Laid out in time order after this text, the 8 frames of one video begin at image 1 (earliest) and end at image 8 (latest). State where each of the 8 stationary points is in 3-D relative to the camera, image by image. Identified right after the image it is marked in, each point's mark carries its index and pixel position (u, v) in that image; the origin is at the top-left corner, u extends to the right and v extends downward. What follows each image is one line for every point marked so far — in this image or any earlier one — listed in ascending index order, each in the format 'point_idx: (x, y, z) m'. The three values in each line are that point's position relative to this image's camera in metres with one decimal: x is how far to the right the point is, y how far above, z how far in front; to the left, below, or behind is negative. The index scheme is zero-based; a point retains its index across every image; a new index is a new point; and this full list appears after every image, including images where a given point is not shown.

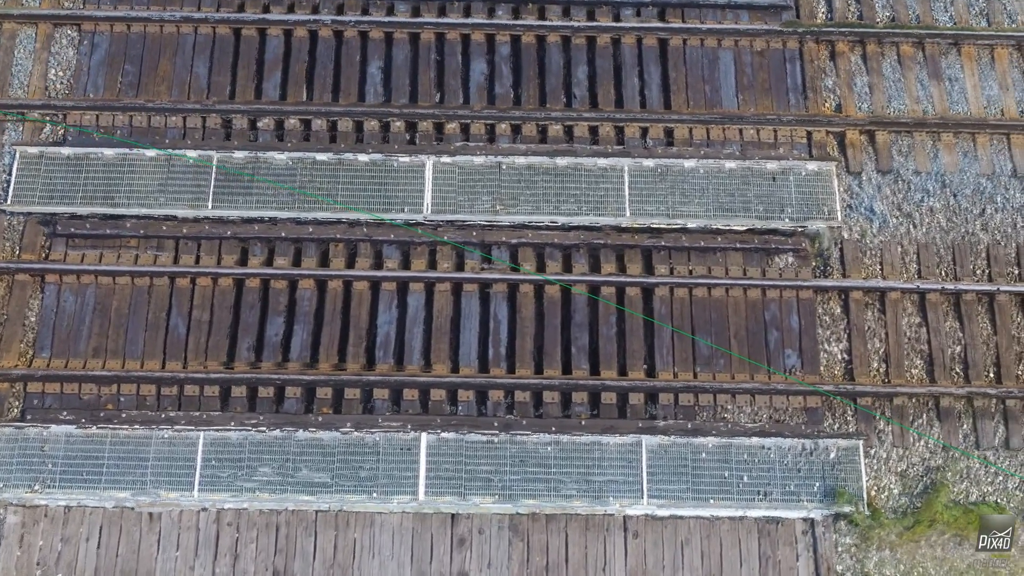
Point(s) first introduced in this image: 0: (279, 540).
0: (-1.9, -2.1, +6.2) m
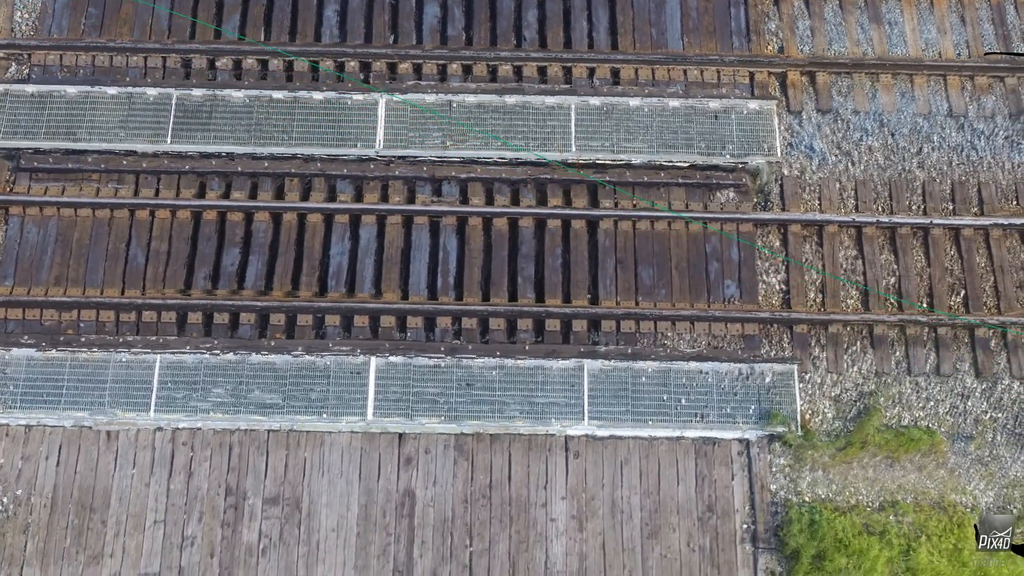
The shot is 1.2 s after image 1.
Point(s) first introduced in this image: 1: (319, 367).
0: (-2.4, -1.5, +6.4) m
1: (-1.7, -0.7, +6.6) m
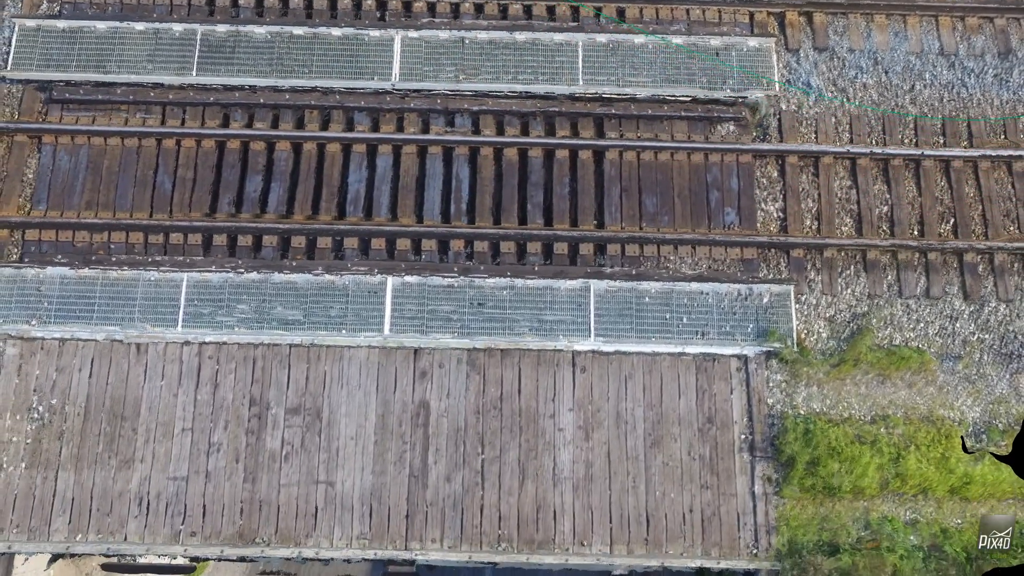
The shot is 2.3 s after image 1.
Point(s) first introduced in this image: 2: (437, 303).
0: (-2.3, -0.8, +6.8) m
1: (-1.6, 0.0, +6.9) m
2: (-0.7, -0.1, +6.9) m
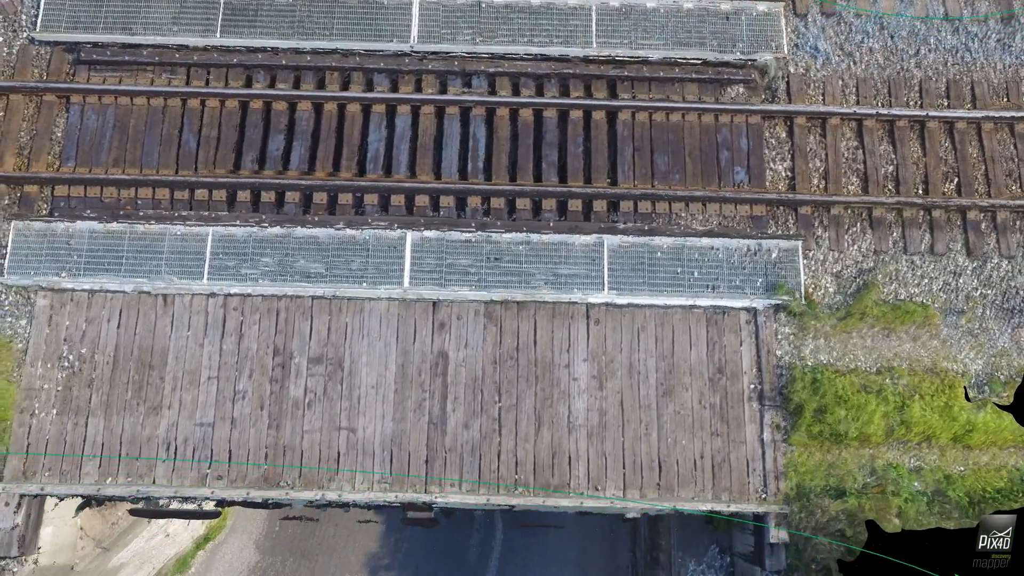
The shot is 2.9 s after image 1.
0: (-2.2, -0.3, +7.0) m
1: (-1.5, +0.5, +7.1) m
2: (-0.5, +0.3, +7.1) m
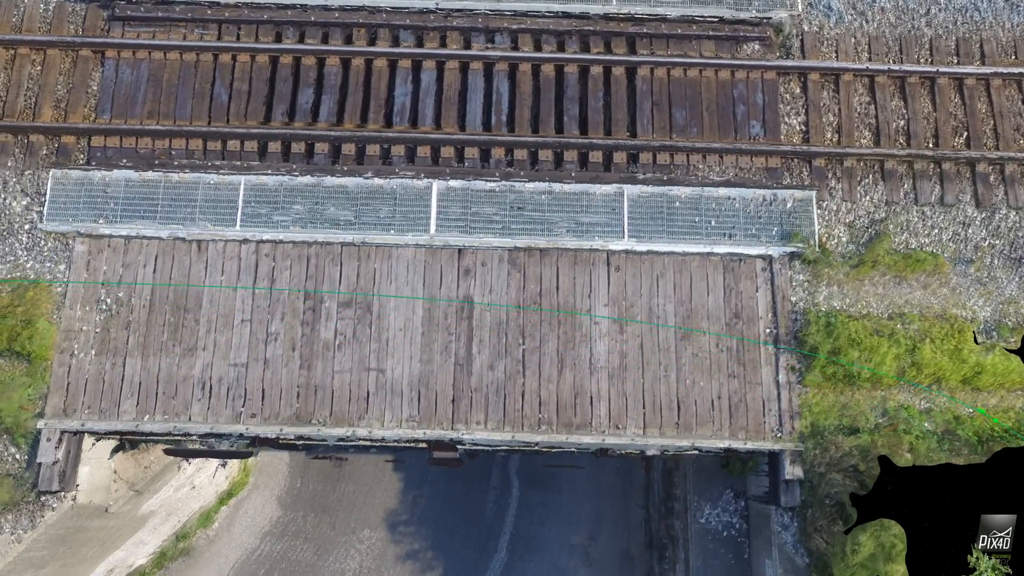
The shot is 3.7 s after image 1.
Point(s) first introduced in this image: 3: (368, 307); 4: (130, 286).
0: (-2.0, +0.2, +7.2) m
1: (-1.2, +1.0, +7.3) m
2: (-0.3, +0.8, +7.3) m
3: (-1.4, -0.2, +7.1) m
4: (-3.6, 0.0, +7.1) m
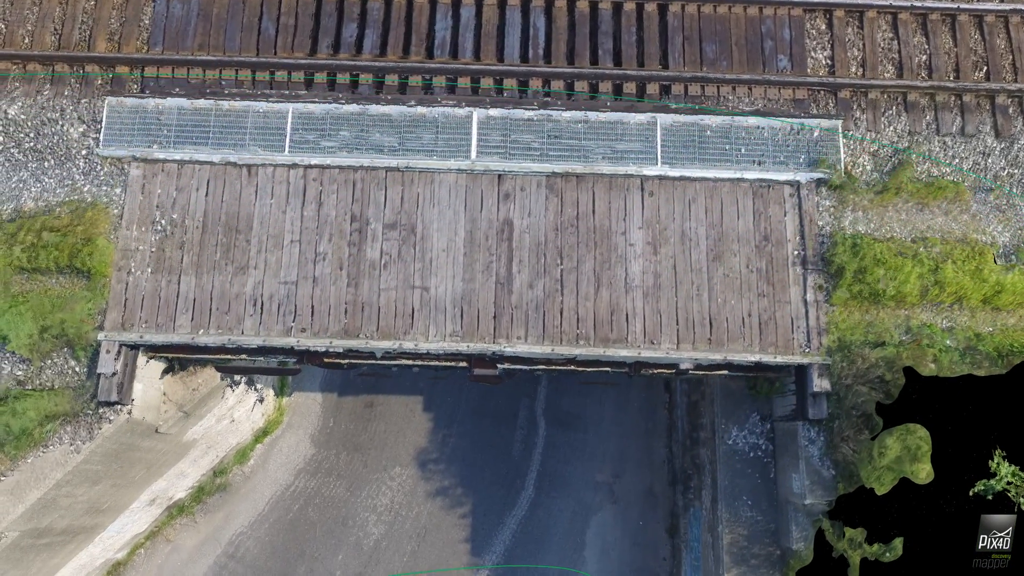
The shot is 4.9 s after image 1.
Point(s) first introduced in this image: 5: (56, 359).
0: (-1.6, +1.0, +7.5) m
1: (-0.8, +1.7, +7.6) m
2: (+0.1, +1.6, +7.6) m
3: (-1.0, +0.6, +7.4) m
4: (-3.3, +0.8, +7.4) m
5: (-4.4, -0.7, +7.3) m
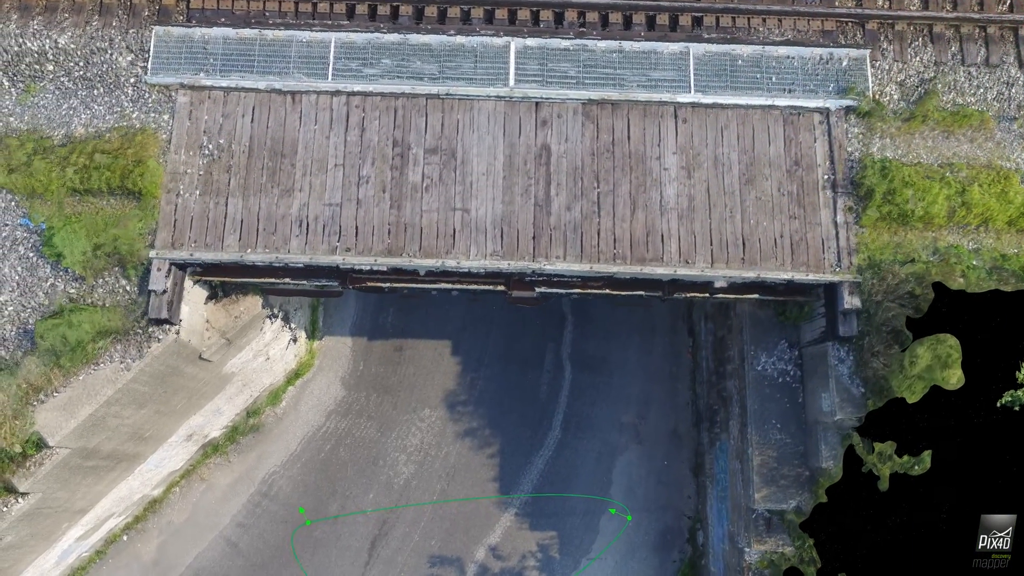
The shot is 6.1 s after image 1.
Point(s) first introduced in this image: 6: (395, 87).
0: (-1.2, +1.7, +7.7) m
1: (-0.5, +2.5, +7.8) m
2: (+0.4, +2.3, +7.8) m
3: (-0.6, +1.4, +7.6) m
4: (-2.9, +1.6, +7.6) m
5: (-4.0, +0.1, +7.5) m
6: (-1.2, +2.1, +7.7) m
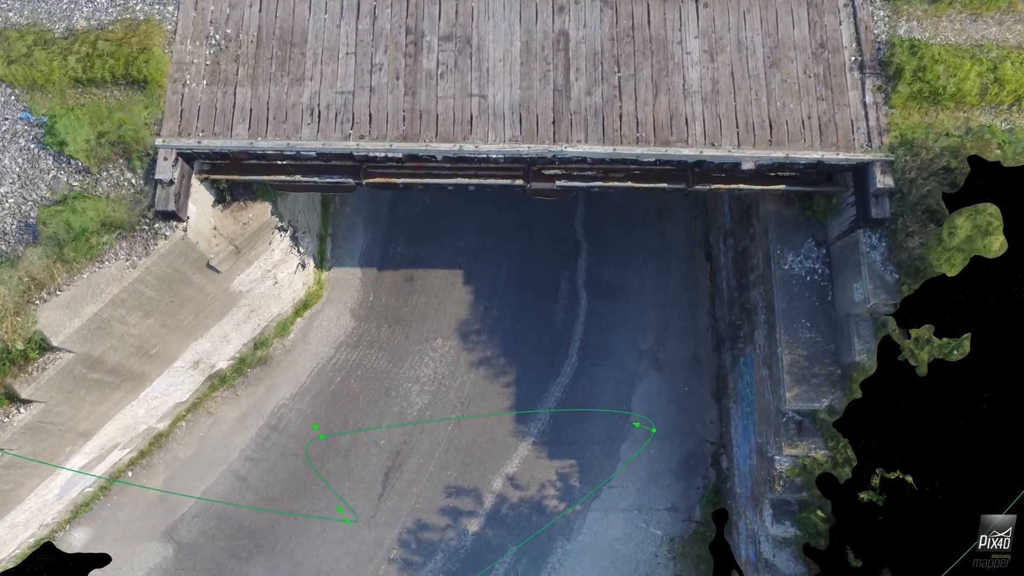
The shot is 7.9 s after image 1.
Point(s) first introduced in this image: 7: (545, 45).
0: (-1.0, +2.8, +7.5) m
1: (-0.3, +3.6, +7.6) m
2: (+0.6, +3.4, +7.6) m
3: (-0.4, +2.4, +7.4) m
4: (-2.7, +2.6, +7.4) m
5: (-3.9, +1.1, +7.2) m
6: (-1.0, +3.1, +7.5) m
7: (+0.3, +2.4, +7.4) m
